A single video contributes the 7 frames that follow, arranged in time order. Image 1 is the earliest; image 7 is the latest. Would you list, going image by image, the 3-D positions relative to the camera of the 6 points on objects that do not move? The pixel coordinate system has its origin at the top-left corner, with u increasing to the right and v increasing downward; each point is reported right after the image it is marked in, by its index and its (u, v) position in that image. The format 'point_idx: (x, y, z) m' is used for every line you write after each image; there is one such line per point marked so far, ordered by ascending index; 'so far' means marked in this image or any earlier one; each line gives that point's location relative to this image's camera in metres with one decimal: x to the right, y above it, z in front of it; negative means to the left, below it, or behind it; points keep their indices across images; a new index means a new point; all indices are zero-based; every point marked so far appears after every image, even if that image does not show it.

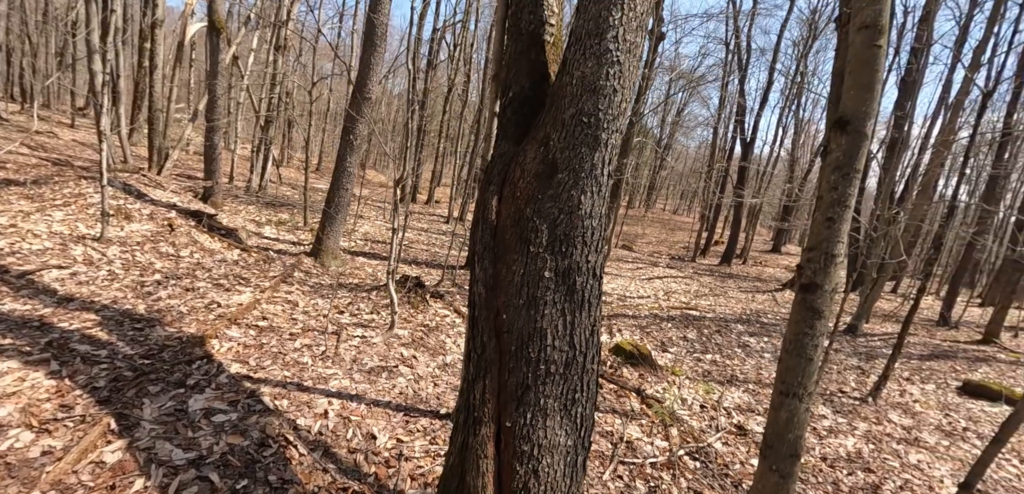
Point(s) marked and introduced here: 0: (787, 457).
0: (+1.7, -1.2, +2.9) m
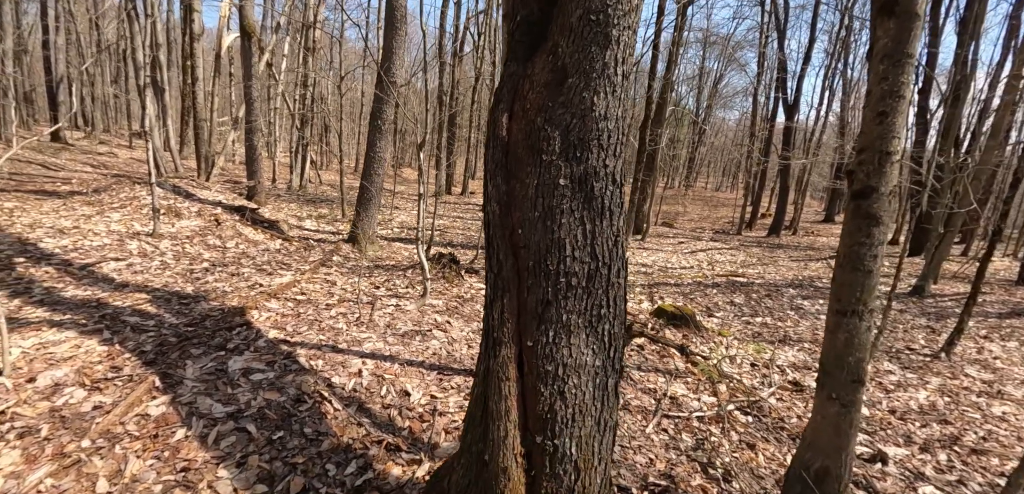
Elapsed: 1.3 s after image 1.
0: (+1.8, -0.7, +2.7) m
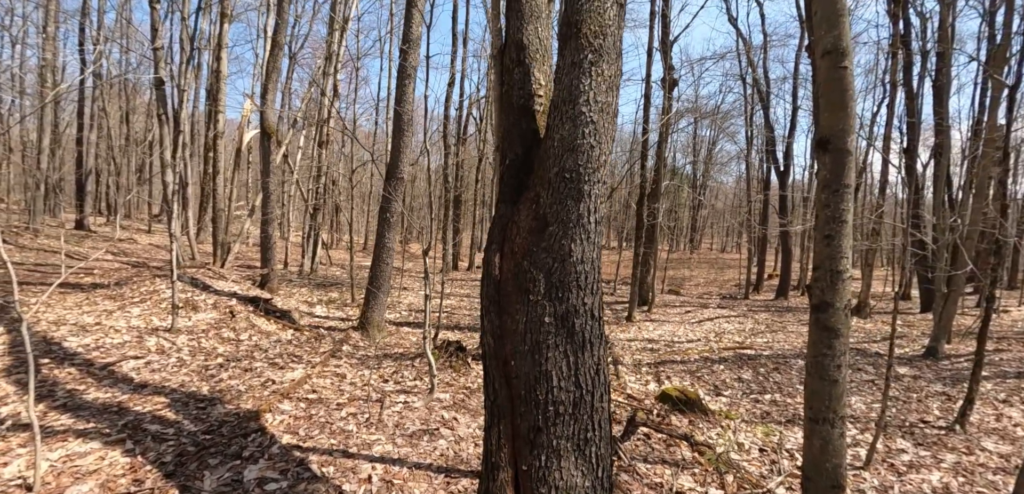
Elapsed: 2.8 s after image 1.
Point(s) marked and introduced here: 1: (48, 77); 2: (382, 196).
0: (+1.8, -1.4, +2.8) m
1: (-18.6, +6.8, +19.8) m
2: (-2.6, +1.0, +9.9) m
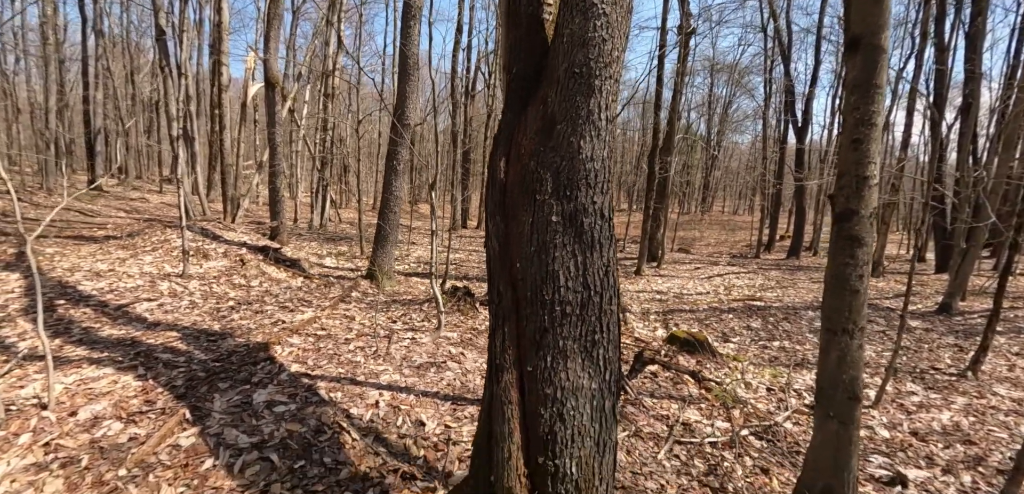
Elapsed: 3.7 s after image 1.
0: (+1.9, -0.9, +2.7) m
1: (-18.2, +8.6, +19.4) m
2: (-2.4, +2.1, +9.7) m
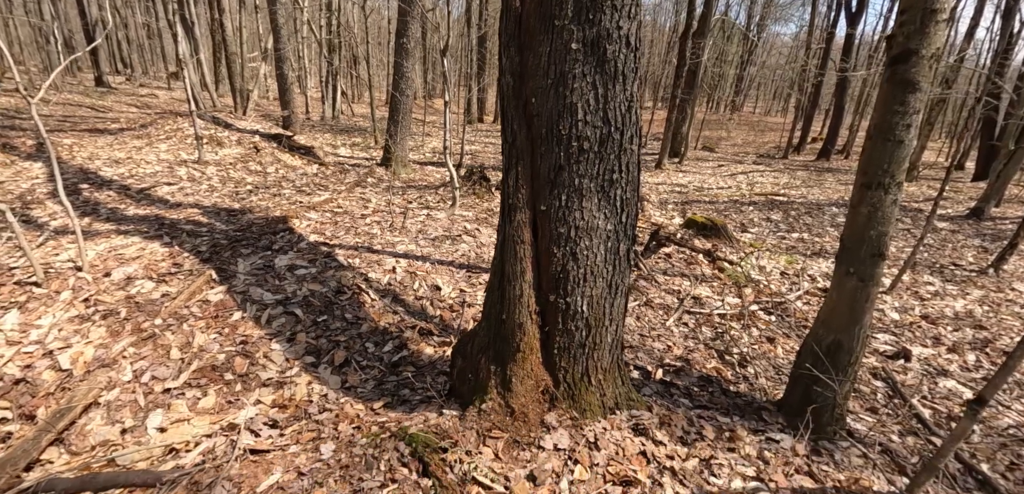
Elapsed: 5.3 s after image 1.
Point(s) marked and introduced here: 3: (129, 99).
0: (+1.9, -0.1, +2.7) m
1: (-17.4, +12.9, +17.9) m
2: (-2.1, +4.3, +9.1) m
3: (-12.0, +4.9, +15.5) m
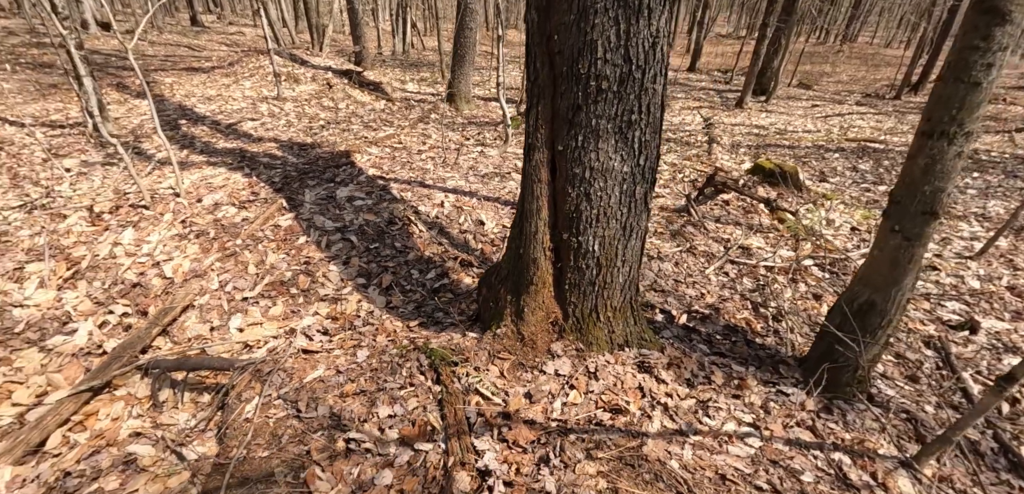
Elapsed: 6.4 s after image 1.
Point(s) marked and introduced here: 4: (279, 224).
0: (+2.1, +0.2, +2.5) m
1: (-14.2, +16.0, +18.5) m
2: (-0.8, +5.5, +8.8) m
3: (-9.6, +7.5, +16.4) m
4: (-2.1, +0.2, +4.3) m
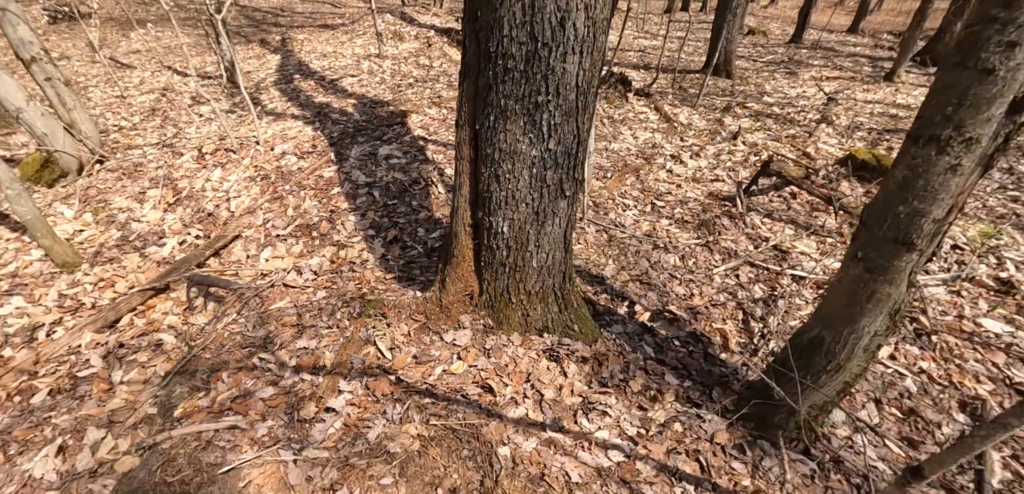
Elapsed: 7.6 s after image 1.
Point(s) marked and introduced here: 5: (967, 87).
0: (+1.6, 0.0, +2.2) m
1: (-8.0, +18.9, +20.2) m
2: (+1.2, +6.1, +8.4) m
3: (-5.0, +9.8, +17.8) m
4: (-1.9, +0.8, +4.9) m
5: (+1.6, +0.5, +1.9) m
